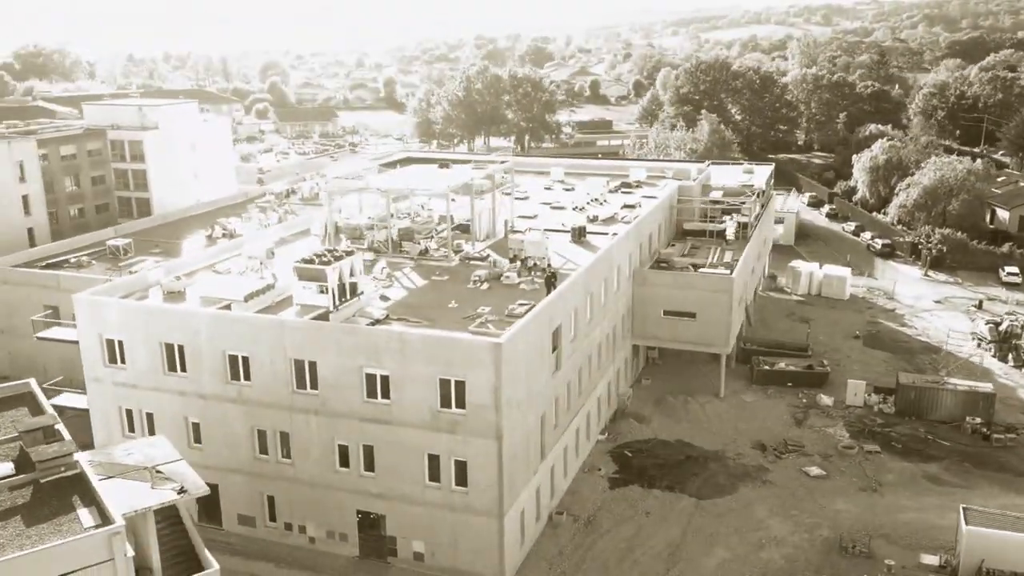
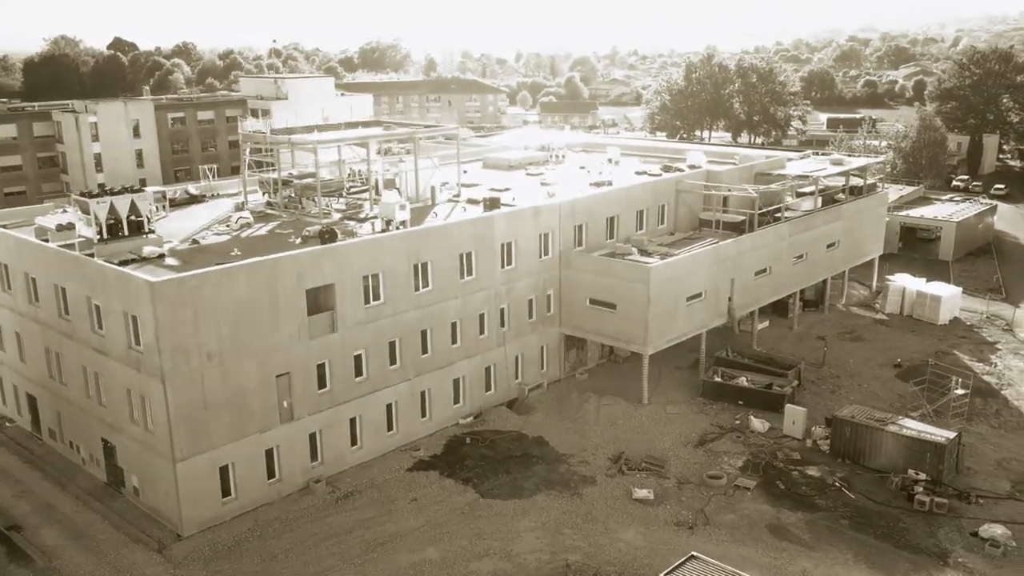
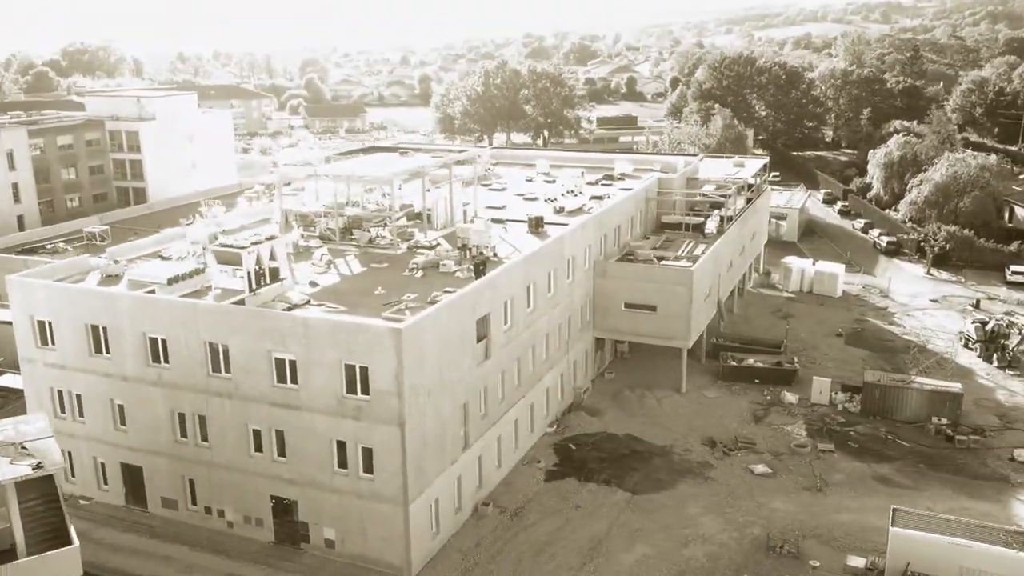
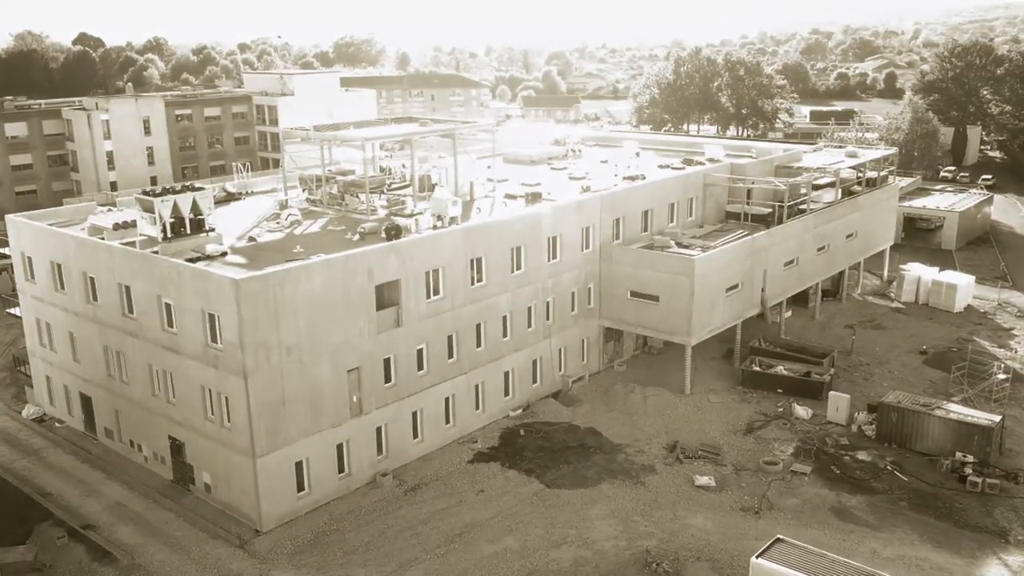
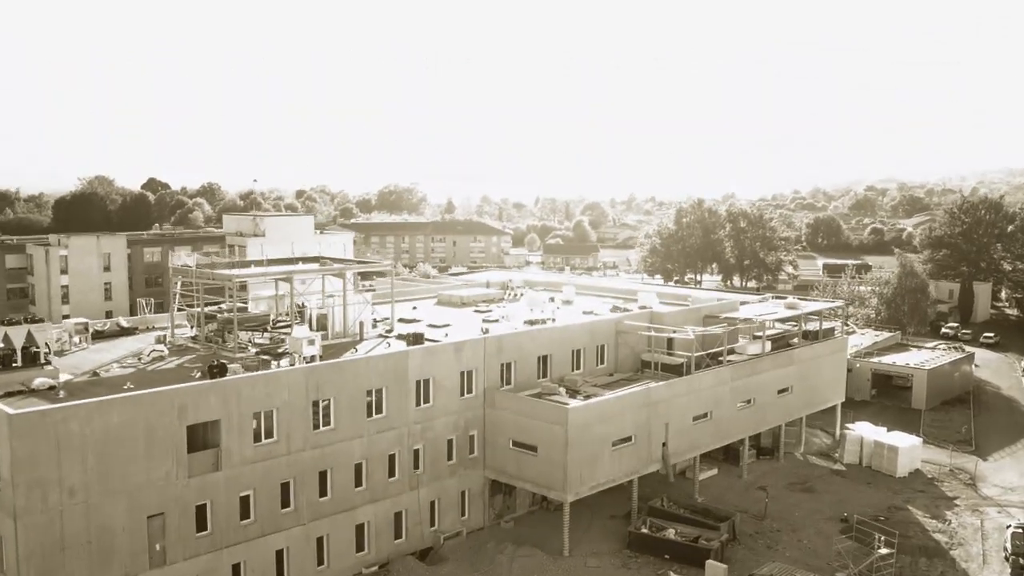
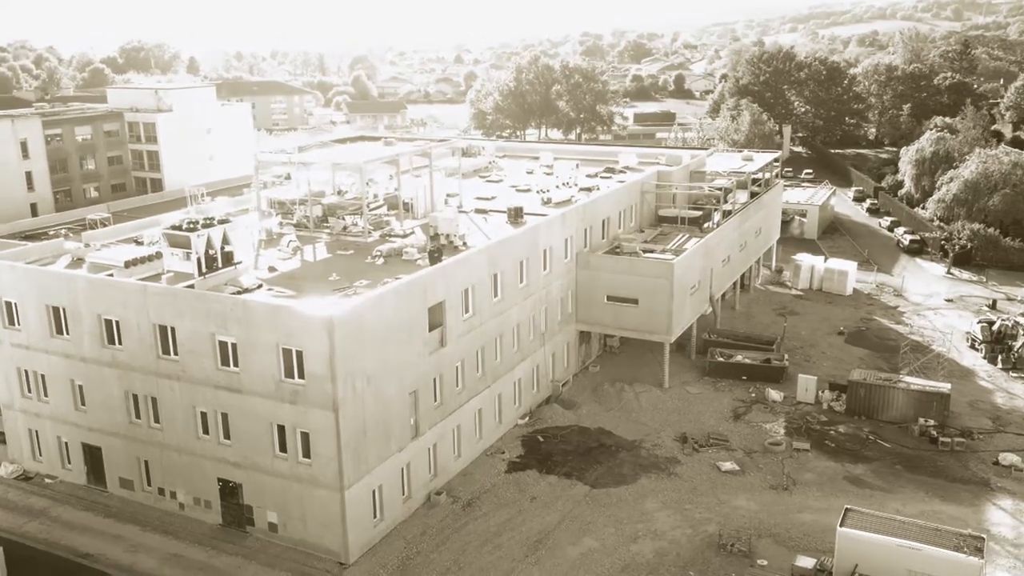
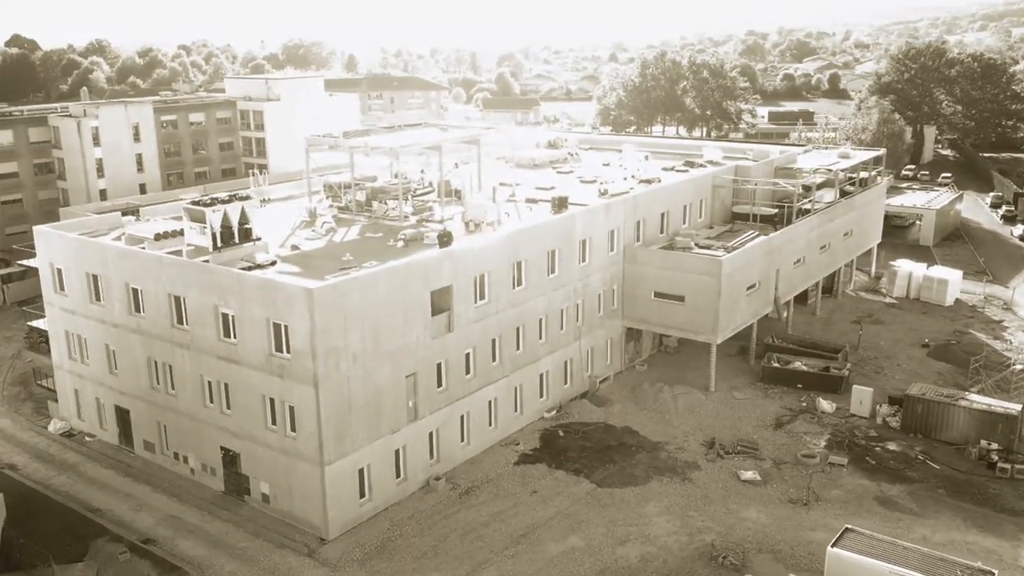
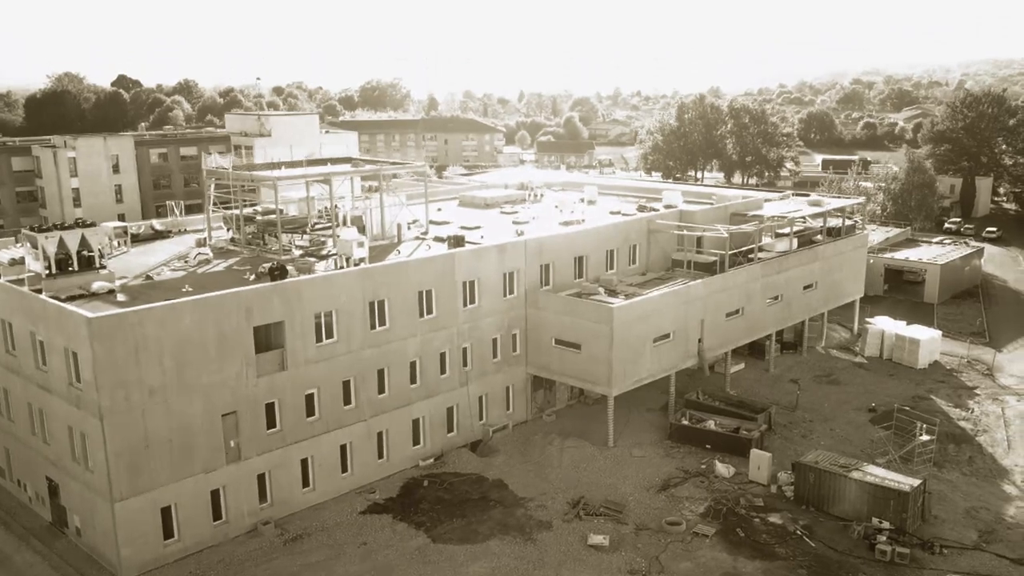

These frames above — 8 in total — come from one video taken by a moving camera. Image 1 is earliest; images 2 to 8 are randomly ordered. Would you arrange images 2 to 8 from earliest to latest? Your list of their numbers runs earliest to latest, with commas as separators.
3, 6, 7, 4, 2, 8, 5
